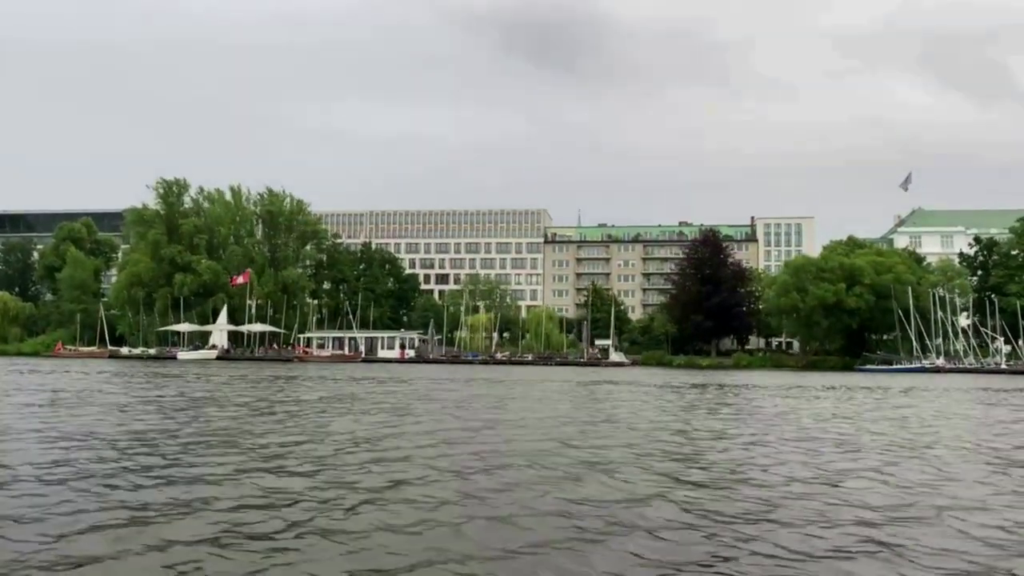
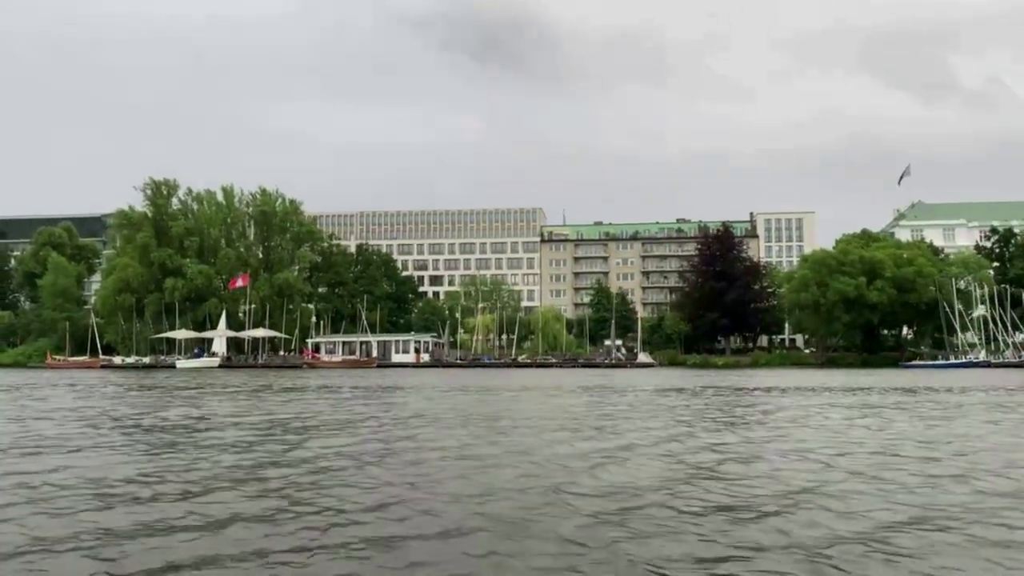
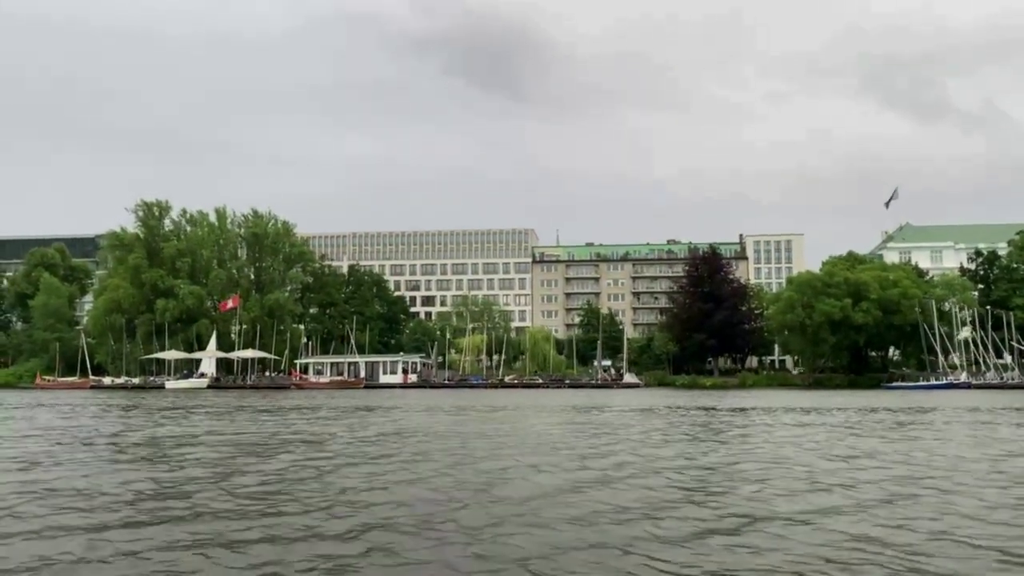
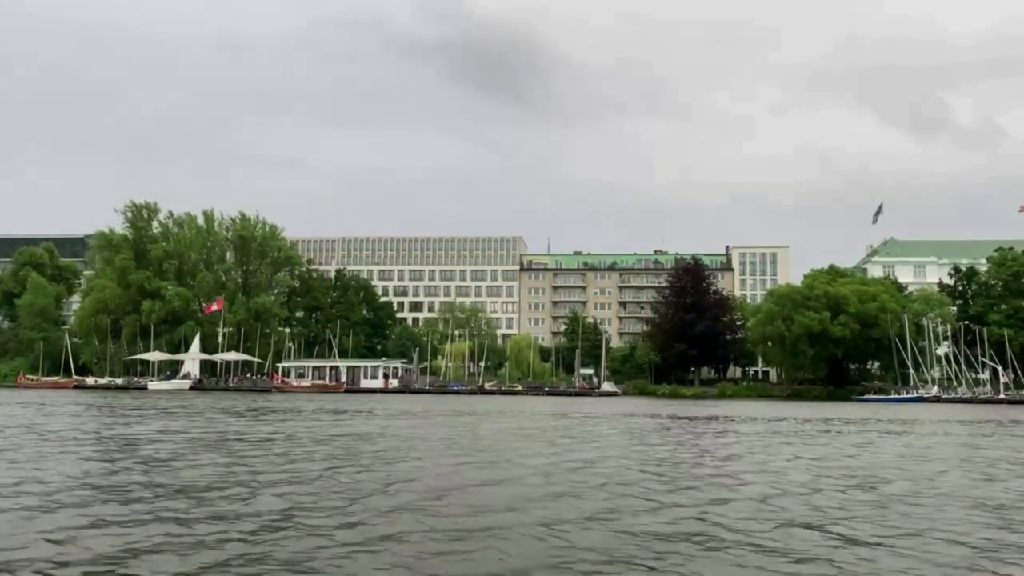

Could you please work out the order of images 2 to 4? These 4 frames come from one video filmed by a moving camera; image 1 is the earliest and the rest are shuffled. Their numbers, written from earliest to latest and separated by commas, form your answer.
4, 3, 2
